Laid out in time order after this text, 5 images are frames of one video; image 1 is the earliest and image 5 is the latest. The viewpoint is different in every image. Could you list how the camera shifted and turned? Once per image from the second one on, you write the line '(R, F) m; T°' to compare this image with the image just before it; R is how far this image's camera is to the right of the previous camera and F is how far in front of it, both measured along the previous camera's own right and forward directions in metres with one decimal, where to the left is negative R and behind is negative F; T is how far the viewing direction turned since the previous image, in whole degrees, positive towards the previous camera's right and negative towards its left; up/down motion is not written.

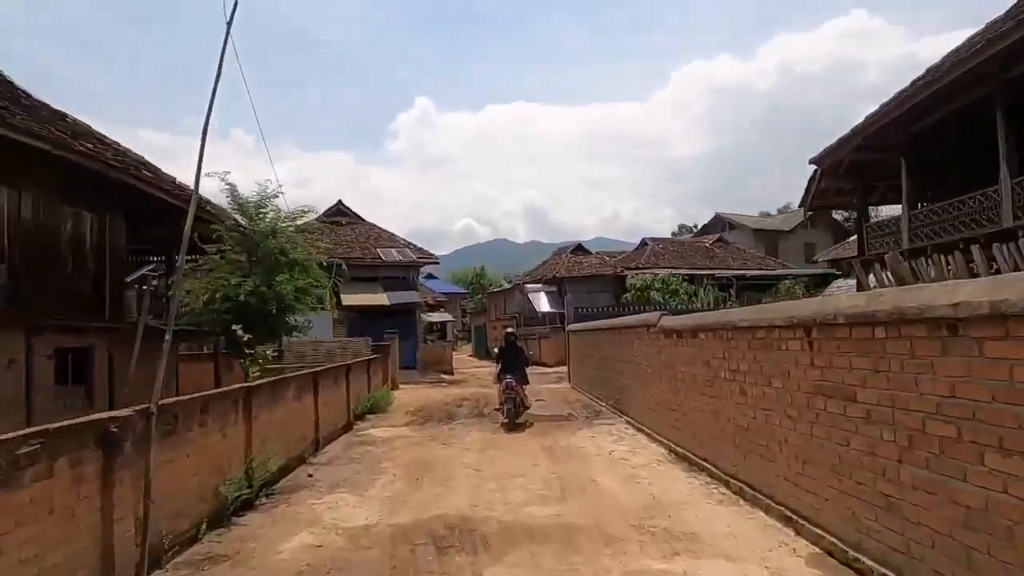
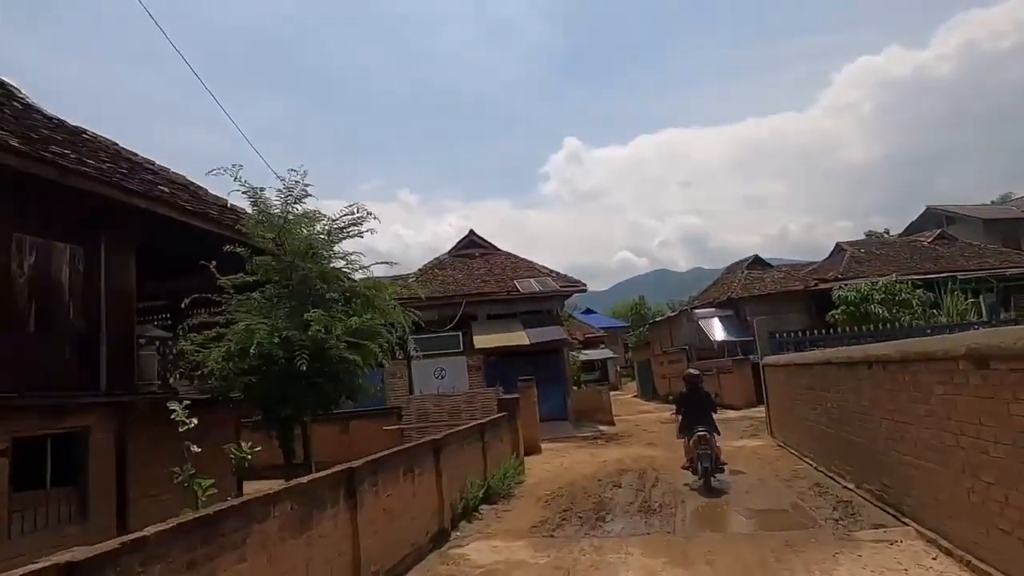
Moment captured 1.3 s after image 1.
(-0.1, +4.3) m; -14°
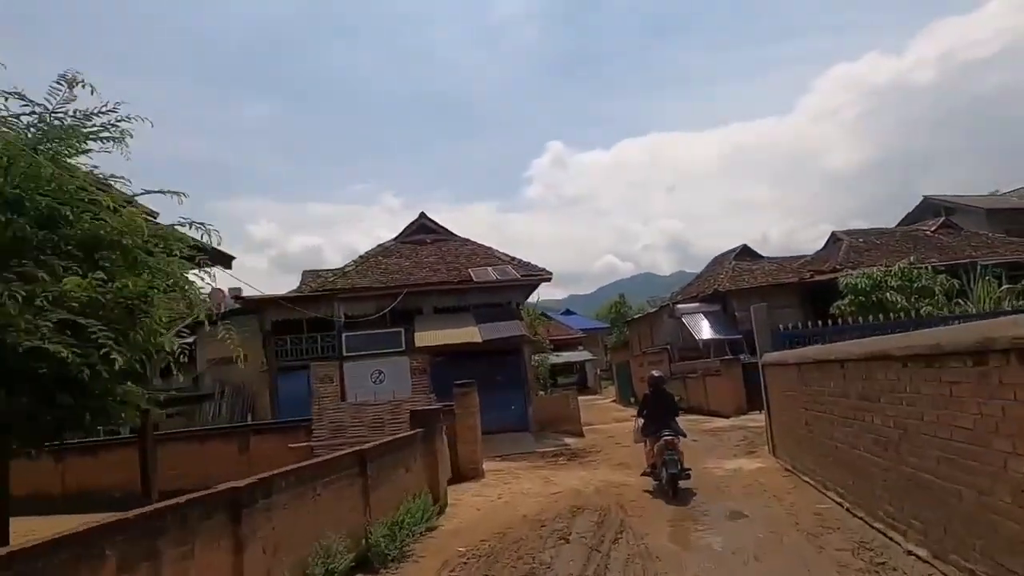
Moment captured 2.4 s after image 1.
(+0.9, +3.2) m; +1°
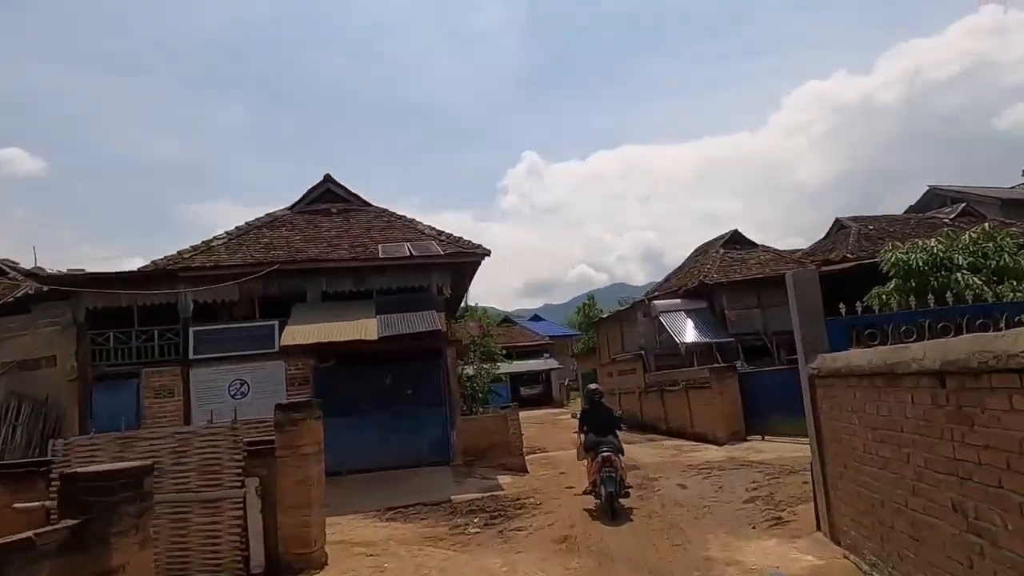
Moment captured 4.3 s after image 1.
(+1.1, +5.0) m; +2°
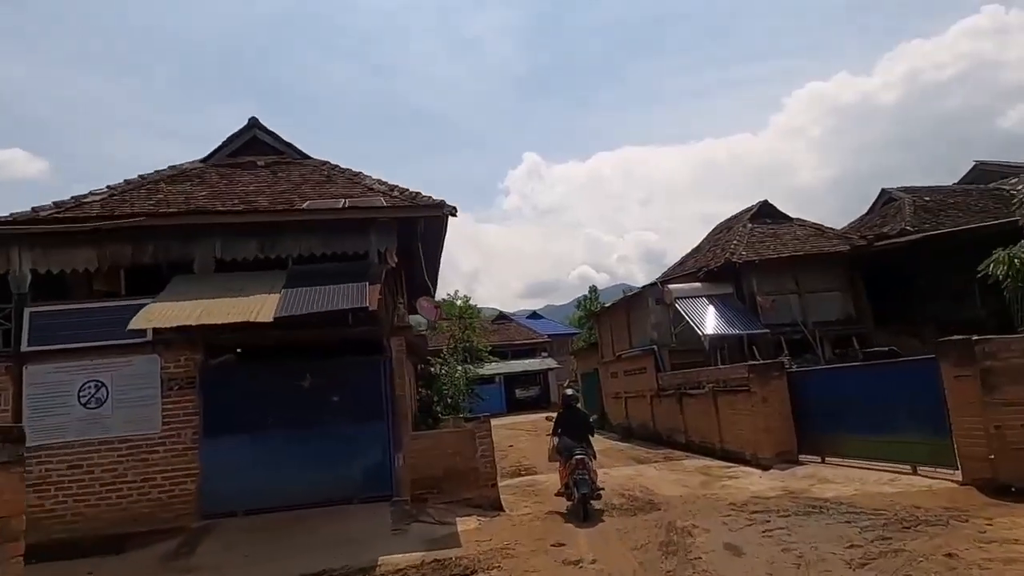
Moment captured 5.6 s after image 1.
(+0.5, +3.8) m; 0°
